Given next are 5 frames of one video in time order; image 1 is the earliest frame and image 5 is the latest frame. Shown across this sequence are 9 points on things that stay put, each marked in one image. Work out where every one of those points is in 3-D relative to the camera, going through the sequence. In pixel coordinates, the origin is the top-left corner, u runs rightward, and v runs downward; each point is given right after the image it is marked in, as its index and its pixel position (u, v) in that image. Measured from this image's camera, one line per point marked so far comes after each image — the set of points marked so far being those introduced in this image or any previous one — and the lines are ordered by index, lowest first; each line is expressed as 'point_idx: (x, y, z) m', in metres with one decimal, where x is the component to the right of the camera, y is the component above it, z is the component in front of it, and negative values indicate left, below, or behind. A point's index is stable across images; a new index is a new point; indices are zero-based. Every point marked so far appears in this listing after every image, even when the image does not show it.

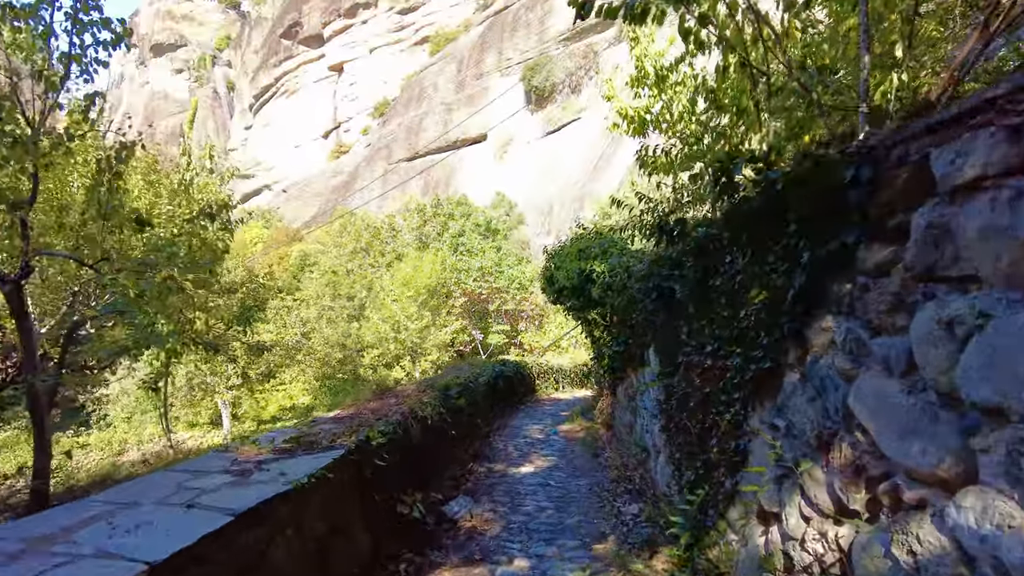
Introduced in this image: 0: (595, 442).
0: (+1.0, -1.9, +8.3) m
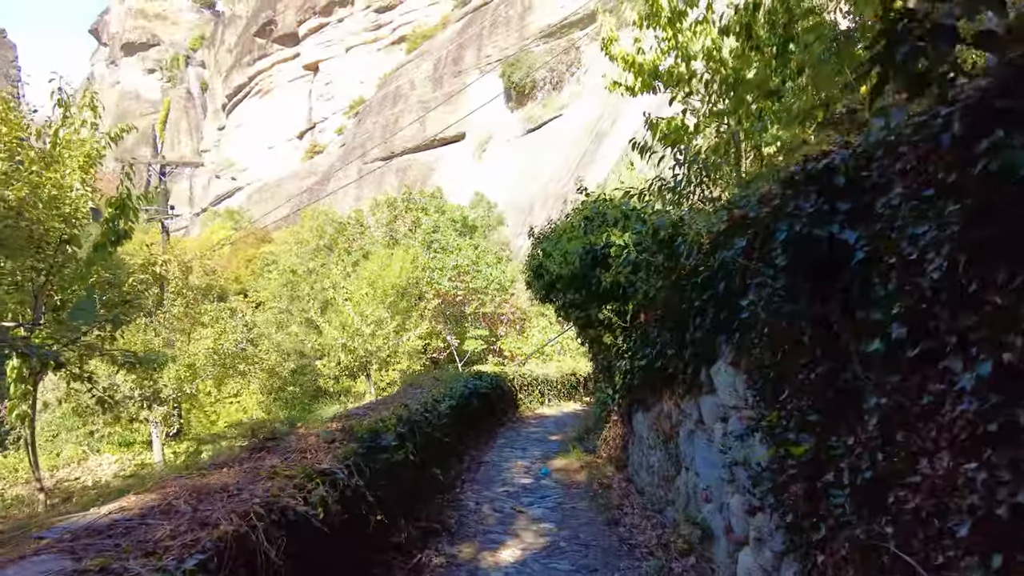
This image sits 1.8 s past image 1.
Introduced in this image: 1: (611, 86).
0: (+0.8, -1.8, +5.9) m
1: (+1.1, +2.4, +8.4) m
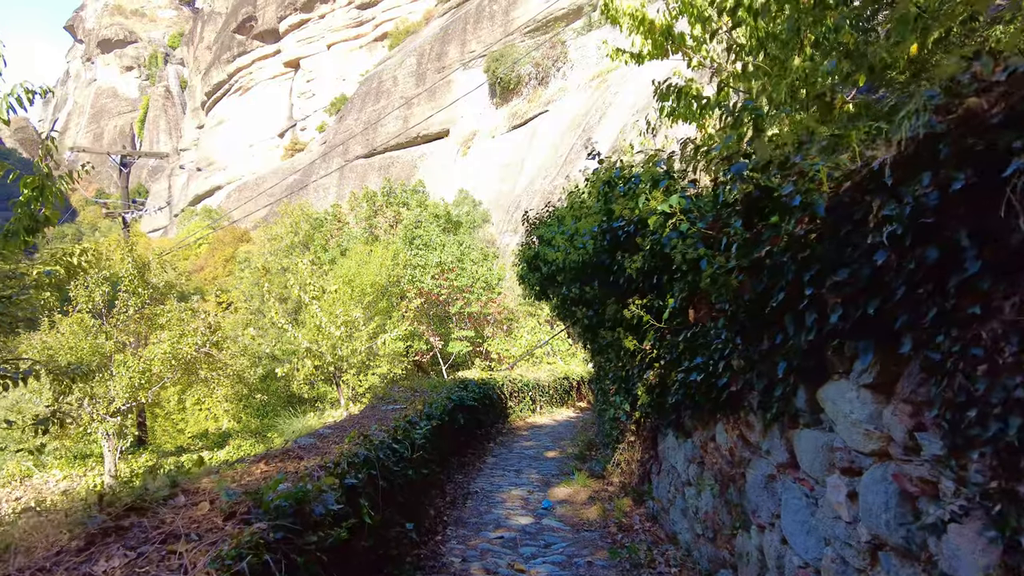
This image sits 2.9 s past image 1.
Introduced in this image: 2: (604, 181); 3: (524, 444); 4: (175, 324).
0: (+0.8, -1.8, +4.7) m
1: (+1.0, +2.5, +7.1) m
2: (+0.7, +0.8, +4.7) m
3: (+0.2, -2.2, +9.4) m
4: (-7.5, -0.8, +14.6) m
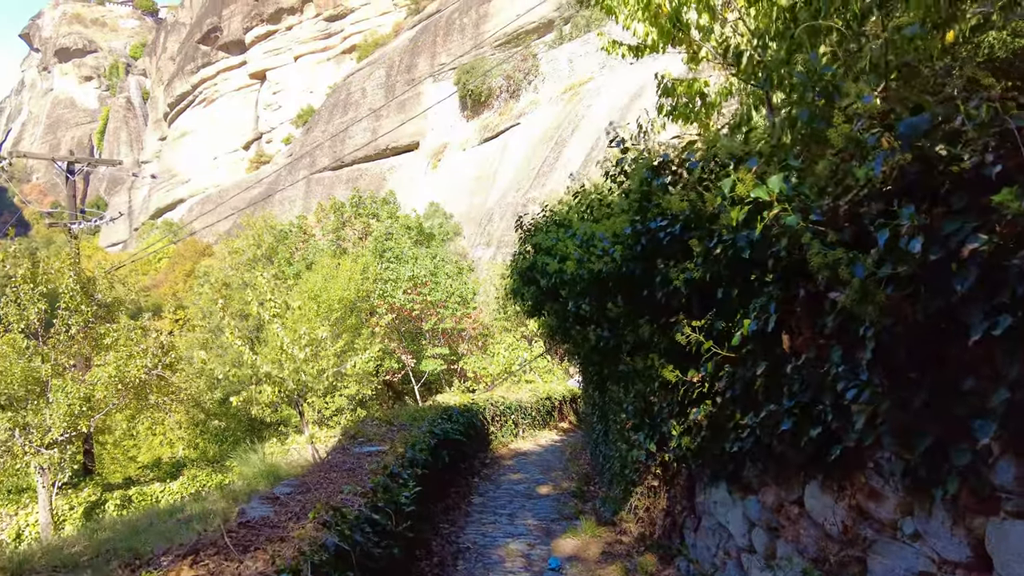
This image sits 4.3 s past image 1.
0: (+0.8, -1.9, +3.8) m
1: (+1.0, +2.3, +6.3) m
2: (+0.7, +0.7, +3.8) m
3: (0.0, -2.4, +8.4) m
4: (-7.9, -1.2, +13.3) m
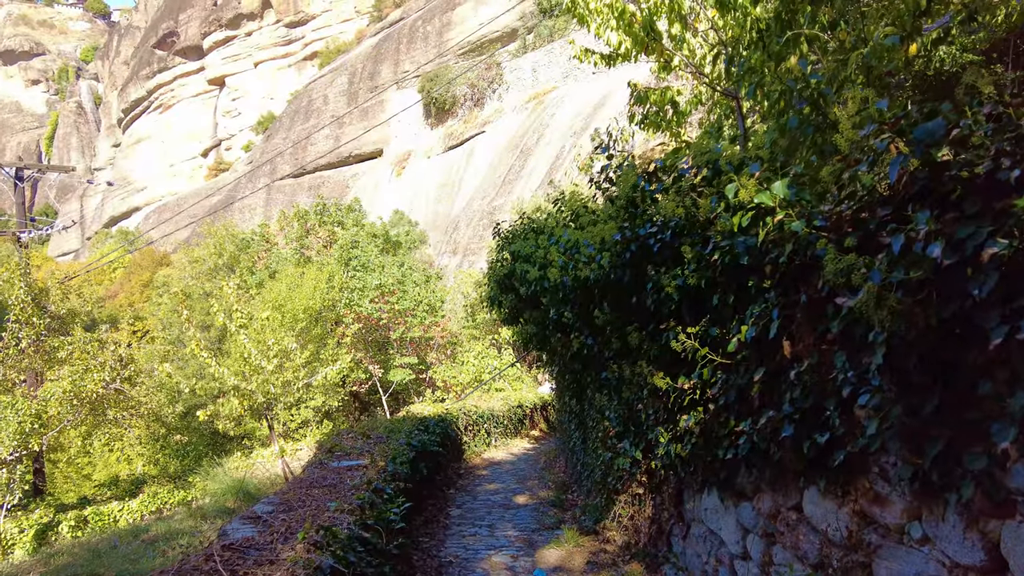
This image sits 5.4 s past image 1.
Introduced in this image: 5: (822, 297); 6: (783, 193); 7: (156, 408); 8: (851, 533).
0: (+0.8, -1.9, +3.8) m
1: (+0.7, +2.3, +6.3) m
2: (+0.6, +0.6, +3.8) m
3: (-0.3, -2.5, +8.3) m
4: (-8.4, -1.4, +12.8) m
5: (+1.1, 0.0, +2.3) m
6: (+0.9, +0.3, +2.2) m
7: (-7.7, -2.6, +14.3) m
8: (+1.2, -0.9, +2.4) m
